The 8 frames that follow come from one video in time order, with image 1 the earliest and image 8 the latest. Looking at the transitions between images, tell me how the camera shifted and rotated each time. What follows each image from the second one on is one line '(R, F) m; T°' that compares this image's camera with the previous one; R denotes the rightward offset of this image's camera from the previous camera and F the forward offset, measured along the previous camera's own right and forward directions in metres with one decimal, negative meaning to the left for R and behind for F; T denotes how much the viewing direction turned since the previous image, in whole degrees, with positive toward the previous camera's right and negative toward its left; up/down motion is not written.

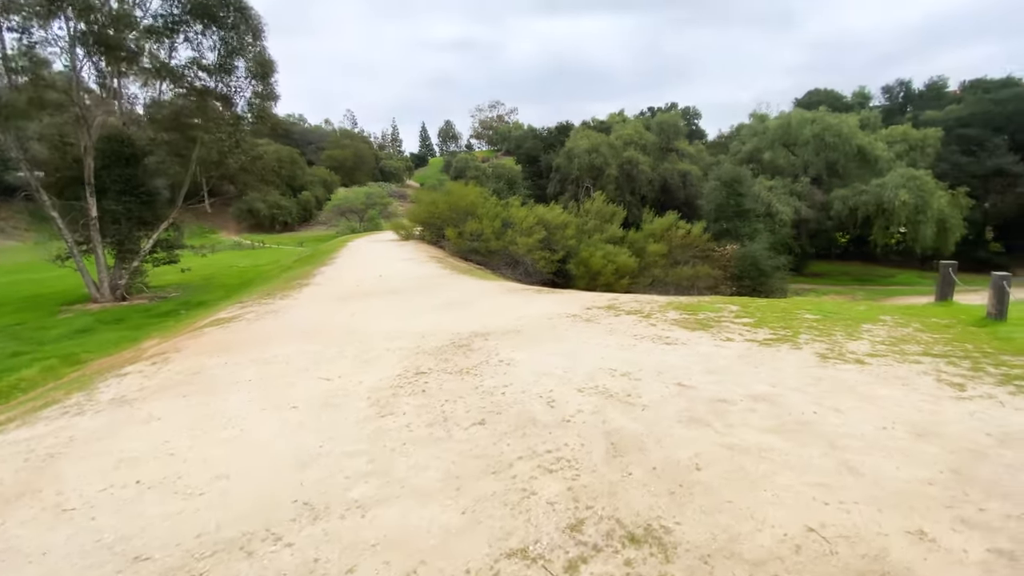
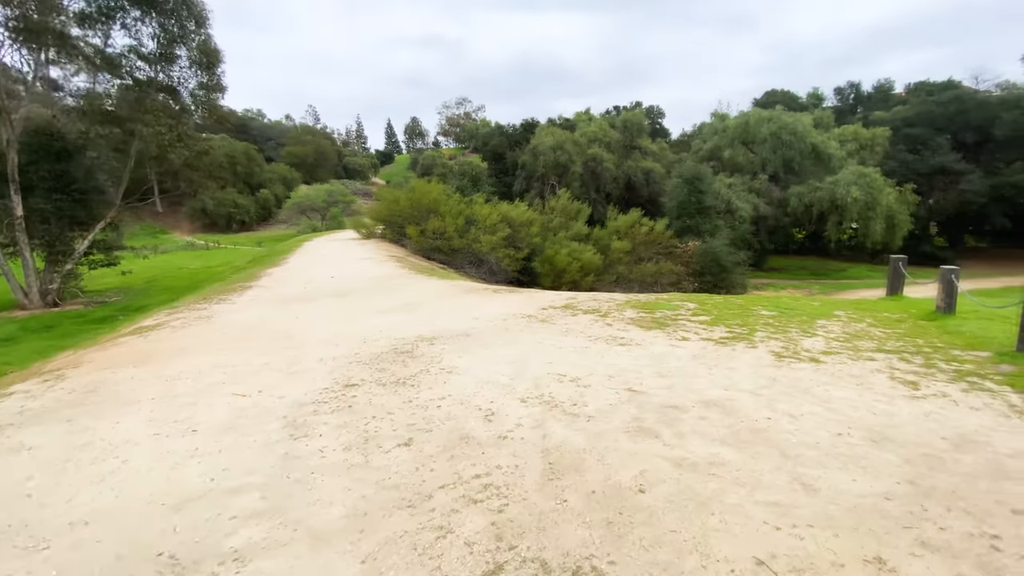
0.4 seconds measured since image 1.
(+0.4, +0.5) m; +4°
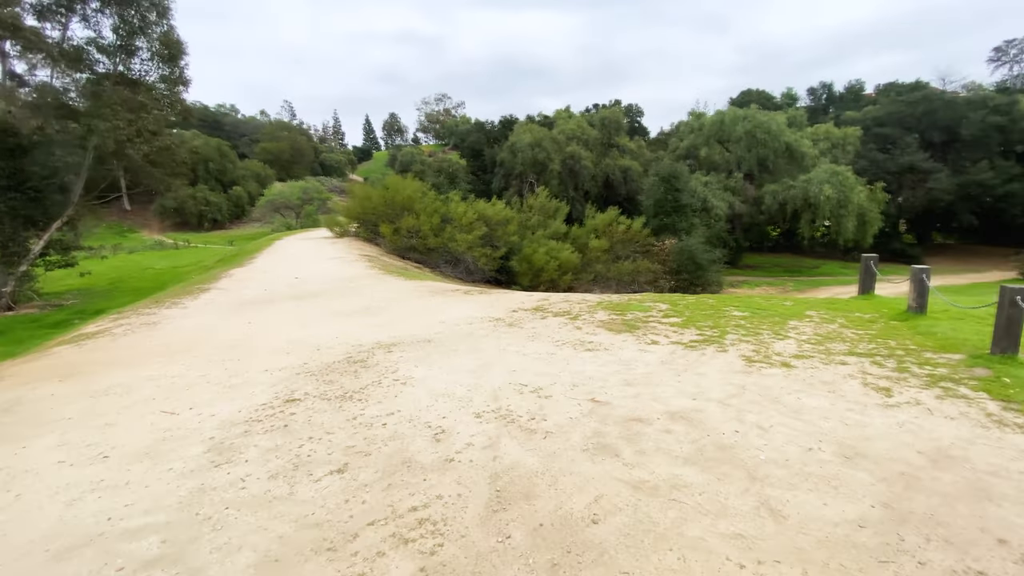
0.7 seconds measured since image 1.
(+0.3, +0.4) m; +2°
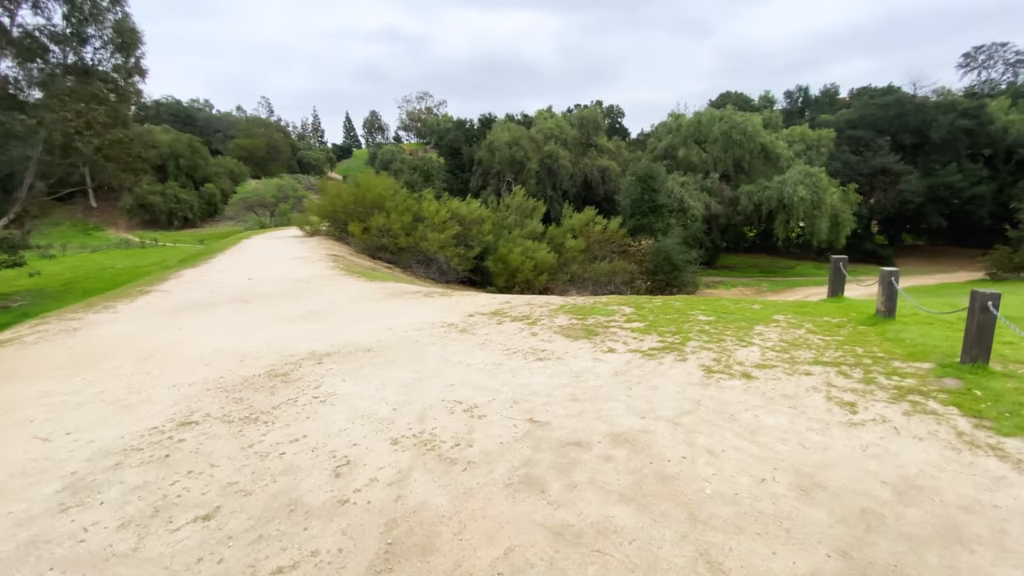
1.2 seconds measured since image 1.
(+0.6, +0.6) m; +2°
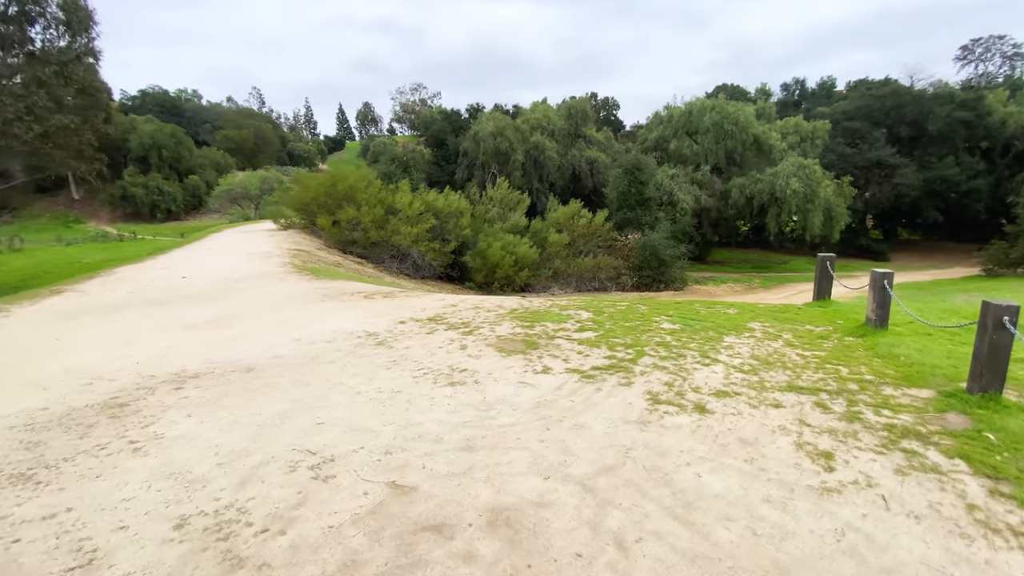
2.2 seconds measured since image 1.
(+1.0, +1.2) m; 0°
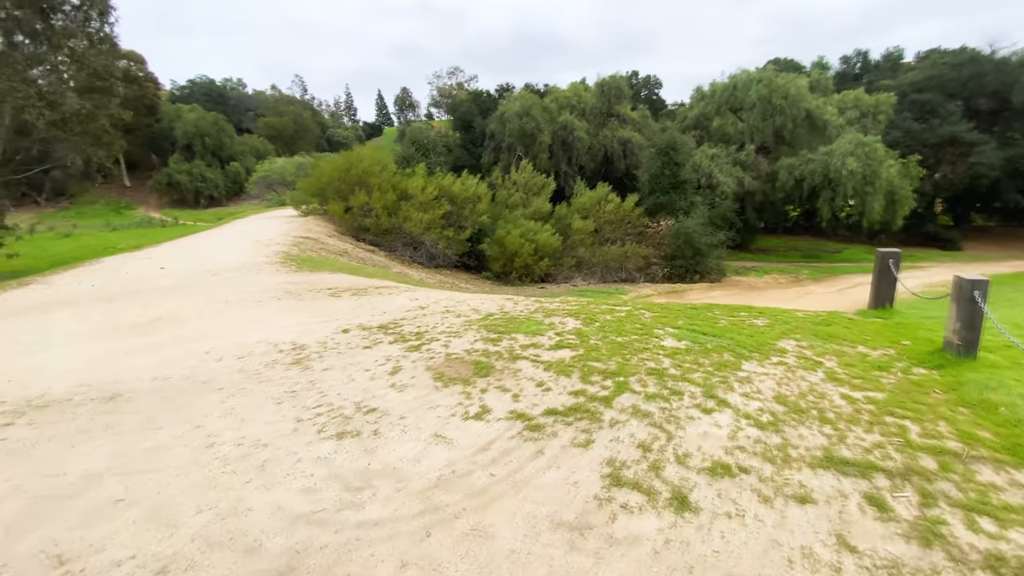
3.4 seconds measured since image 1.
(+1.0, +1.6) m; -5°
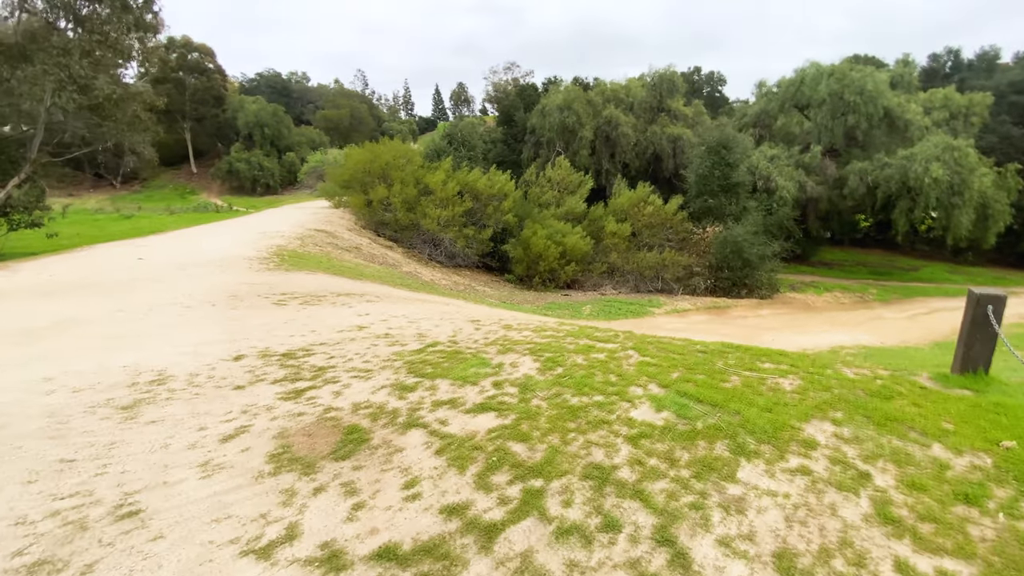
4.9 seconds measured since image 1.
(+1.2, +1.7) m; -6°
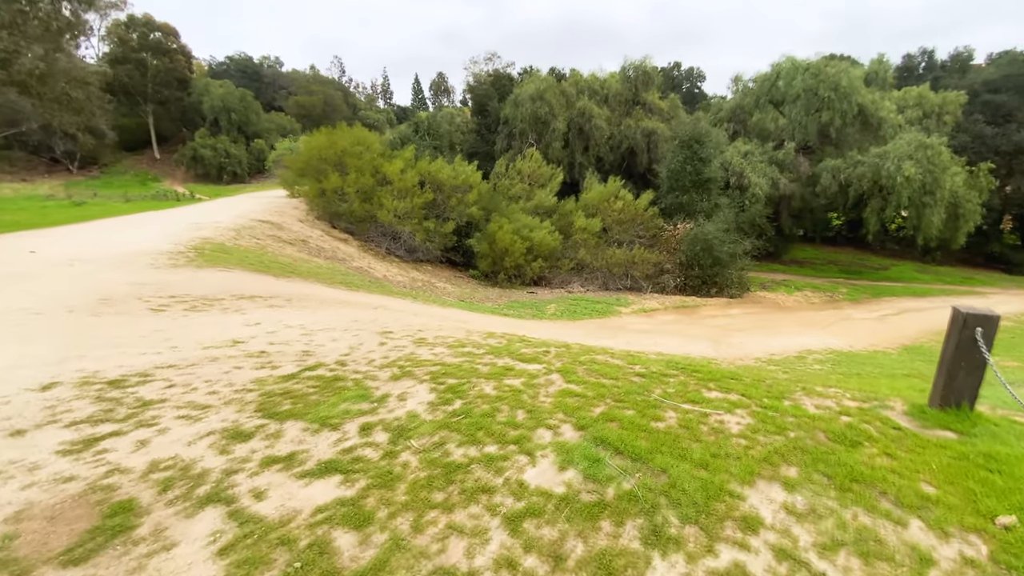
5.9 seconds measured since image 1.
(+0.8, +1.0) m; +2°
